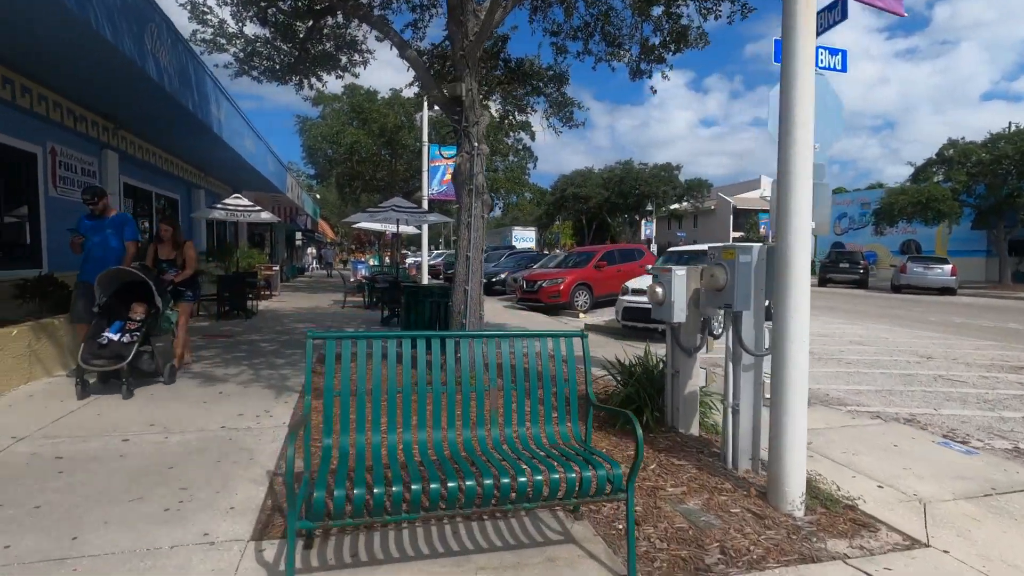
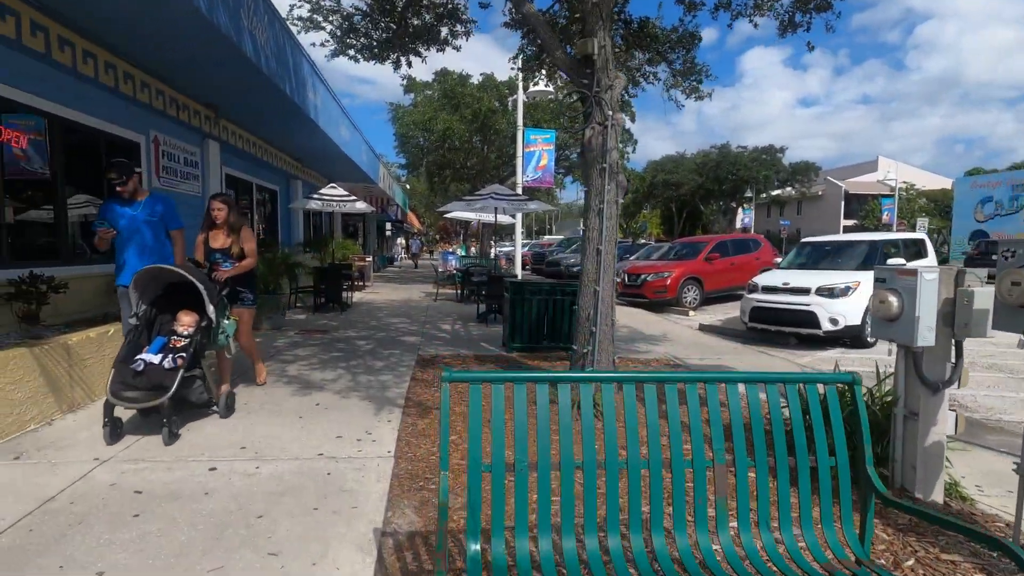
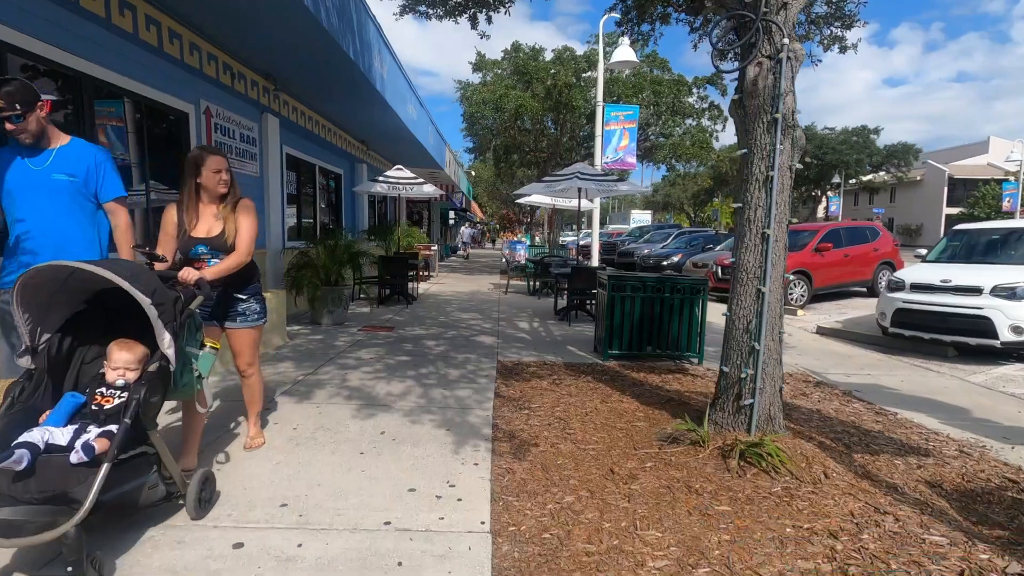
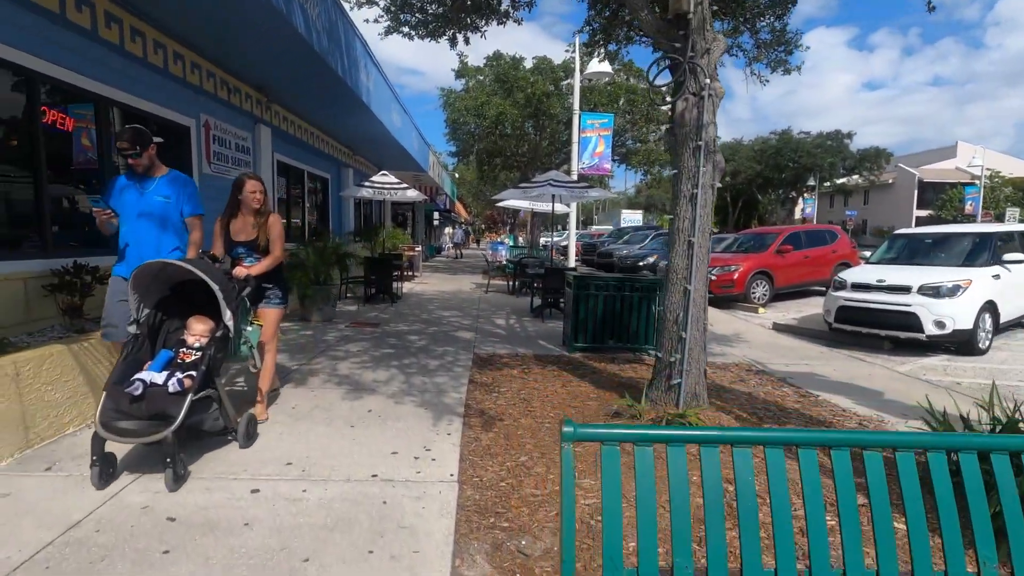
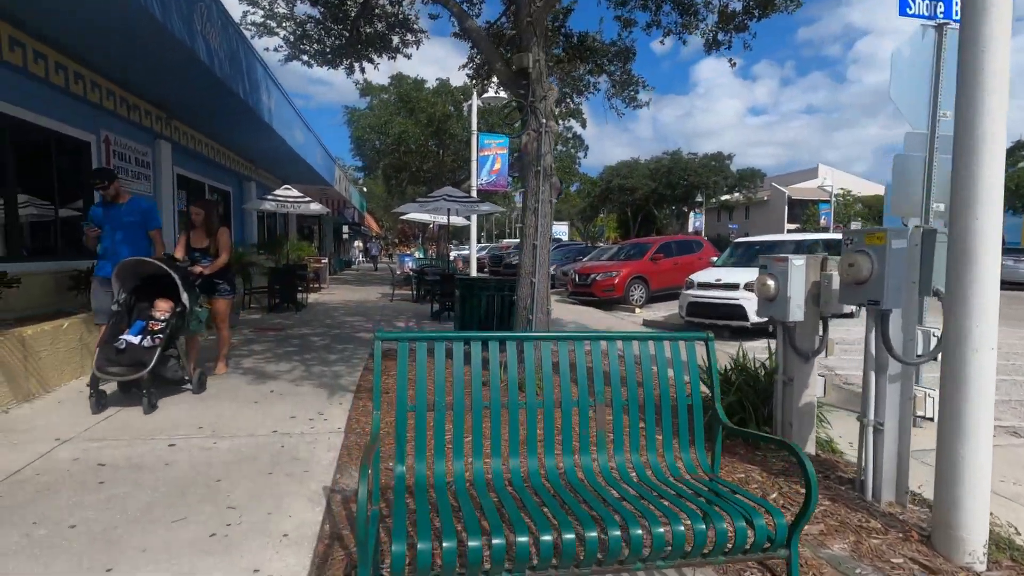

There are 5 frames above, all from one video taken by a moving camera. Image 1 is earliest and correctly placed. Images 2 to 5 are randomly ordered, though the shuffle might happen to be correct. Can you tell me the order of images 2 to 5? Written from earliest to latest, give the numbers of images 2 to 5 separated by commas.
5, 2, 4, 3
